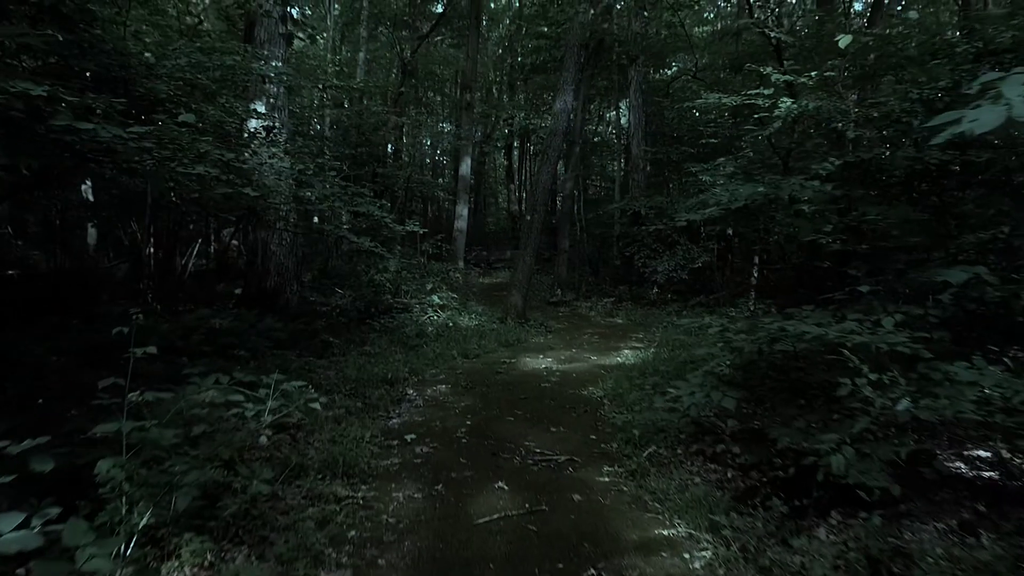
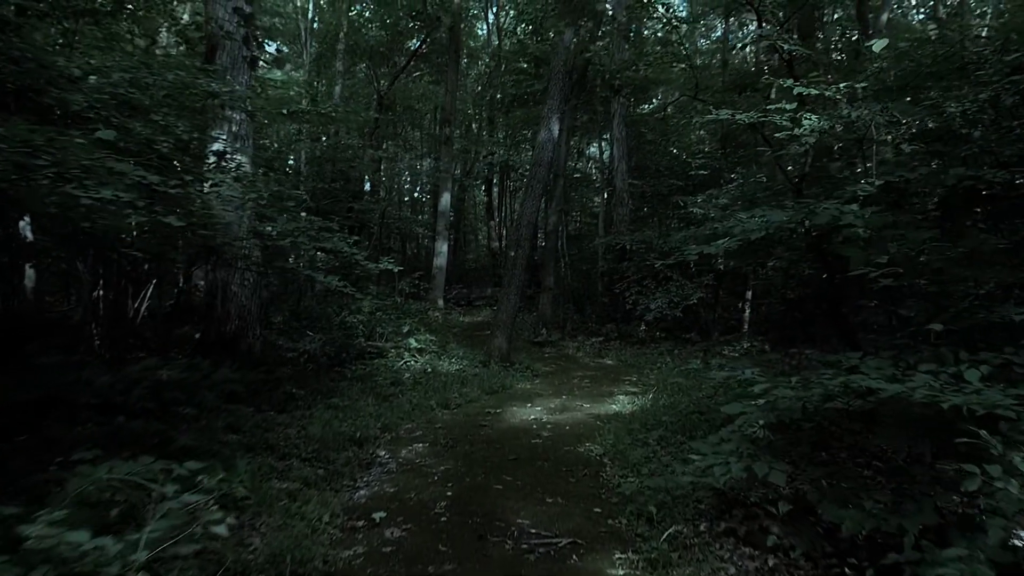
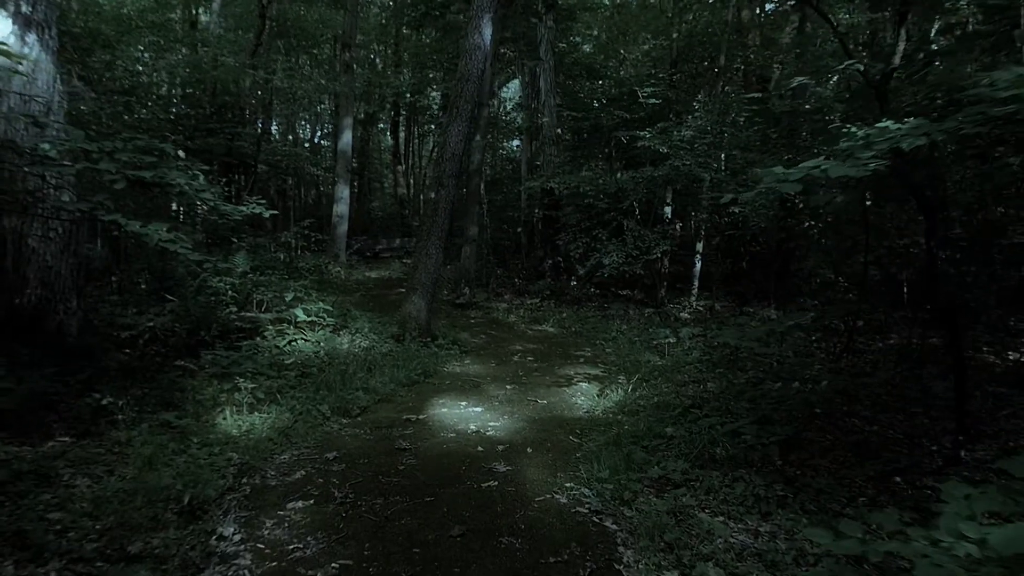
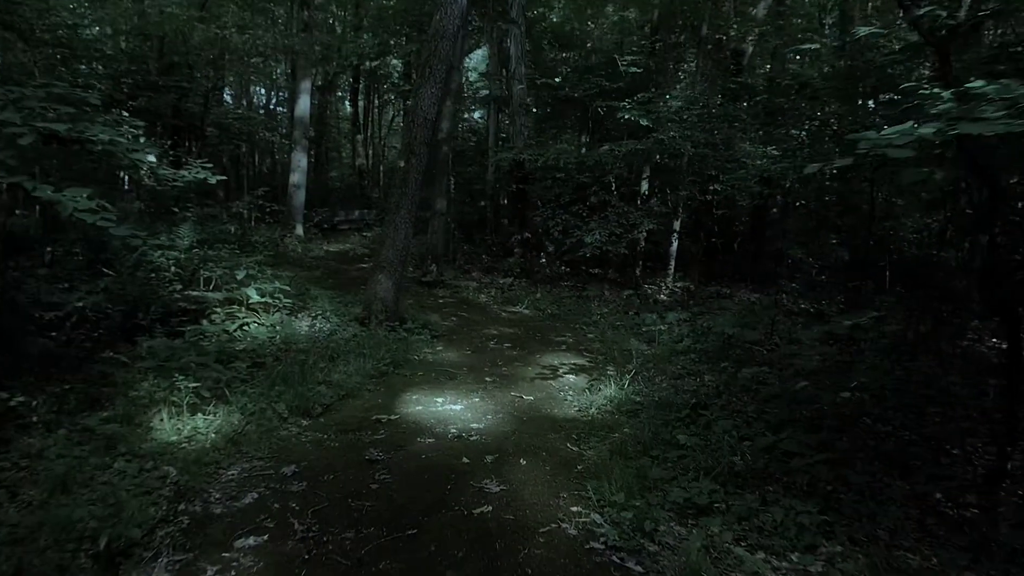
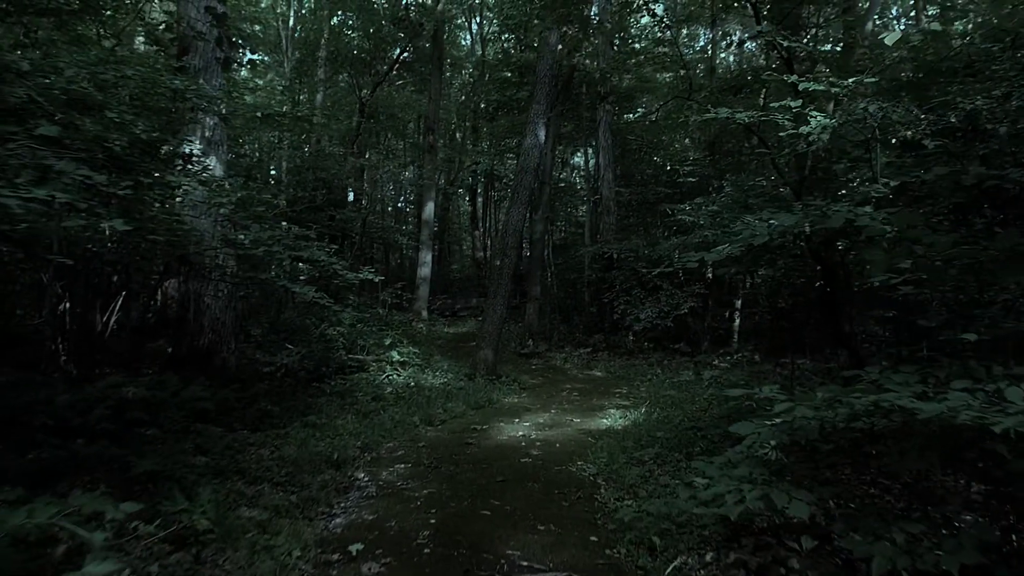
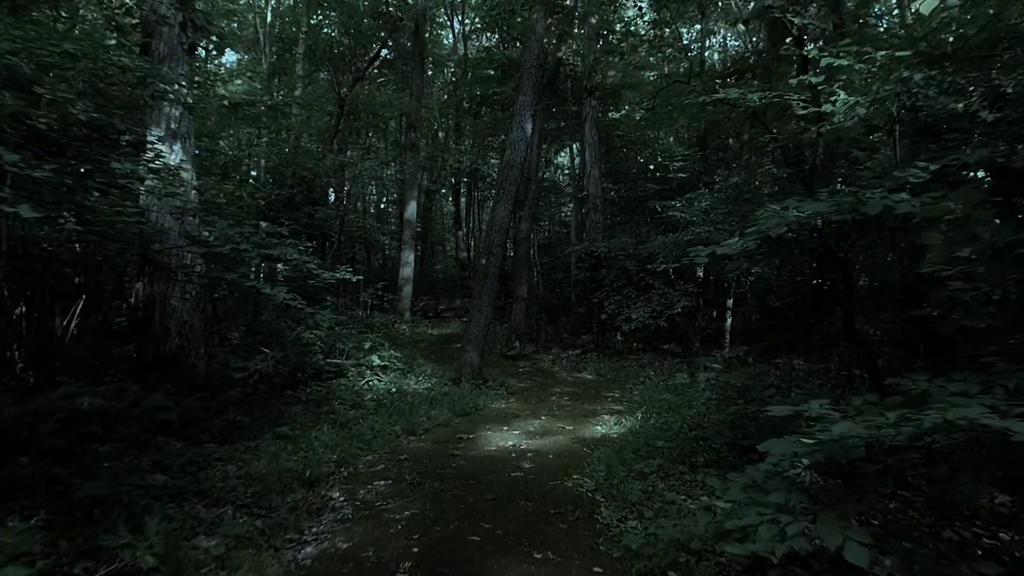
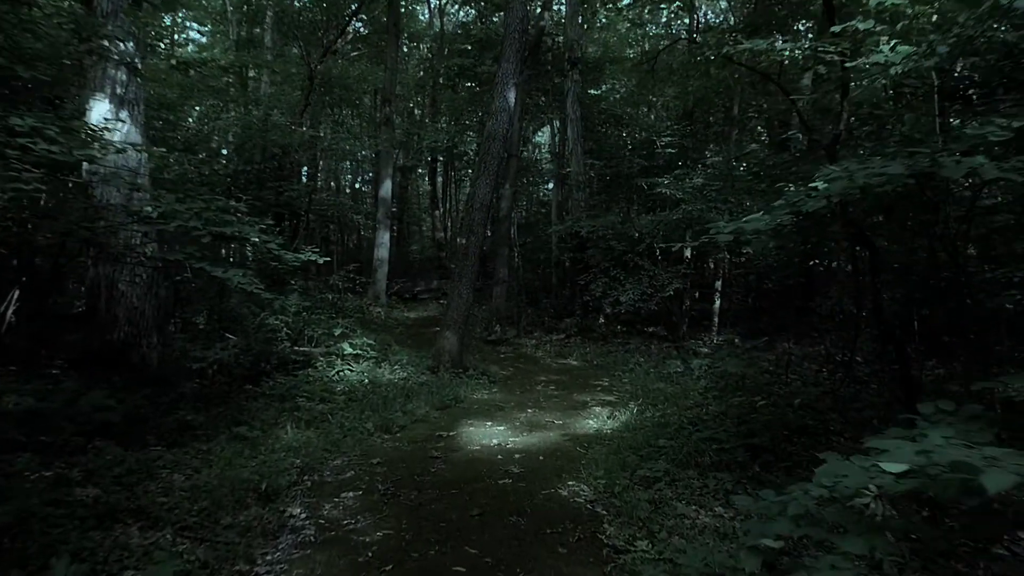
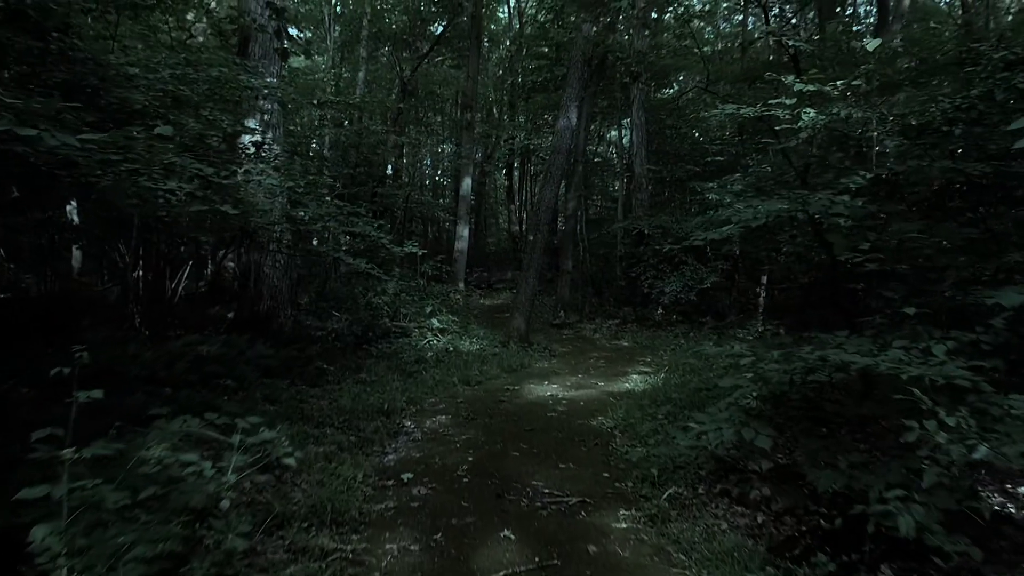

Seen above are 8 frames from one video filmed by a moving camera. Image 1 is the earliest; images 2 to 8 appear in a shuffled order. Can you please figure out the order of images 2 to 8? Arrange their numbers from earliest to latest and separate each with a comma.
8, 2, 5, 6, 7, 3, 4
